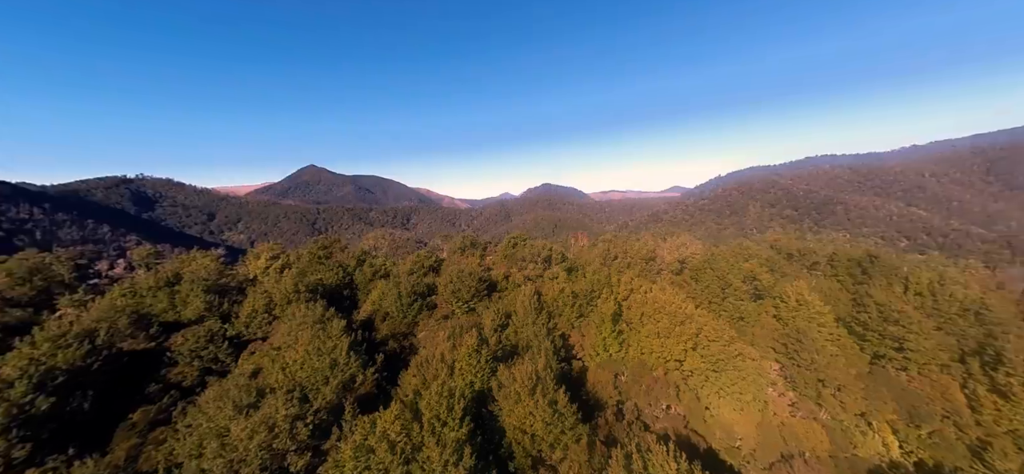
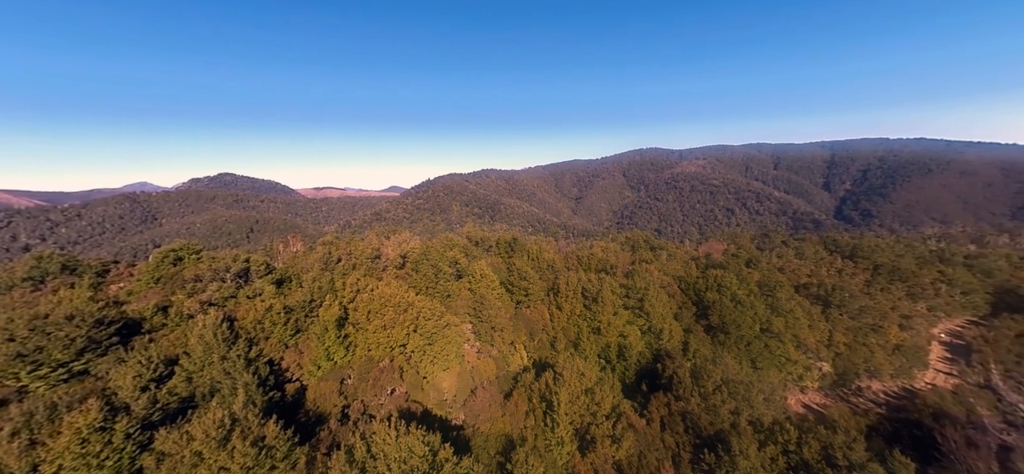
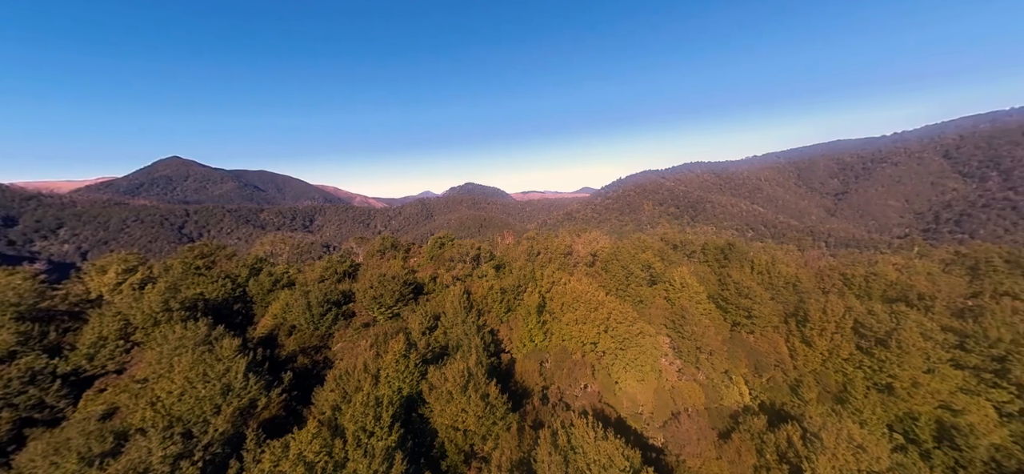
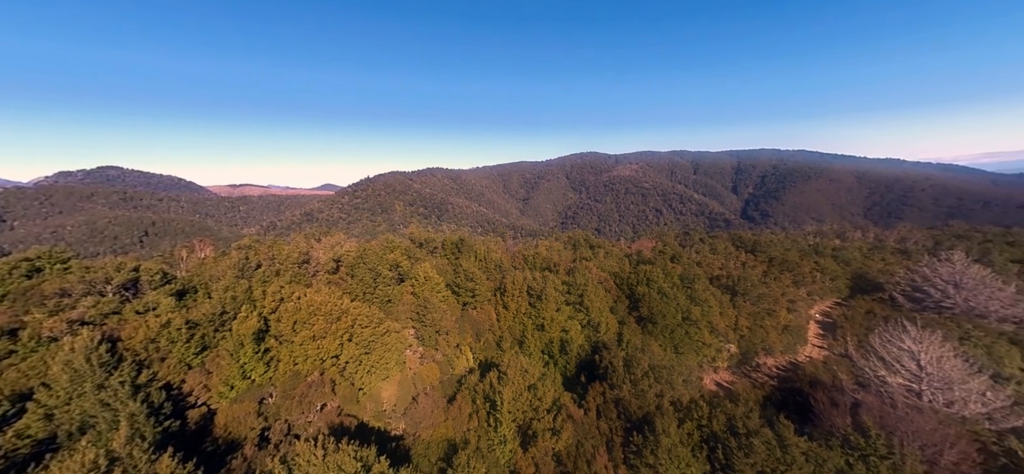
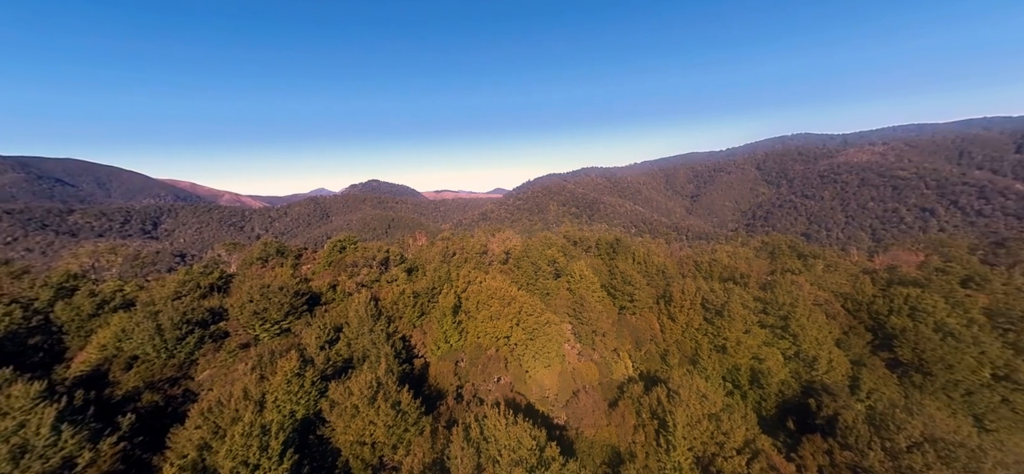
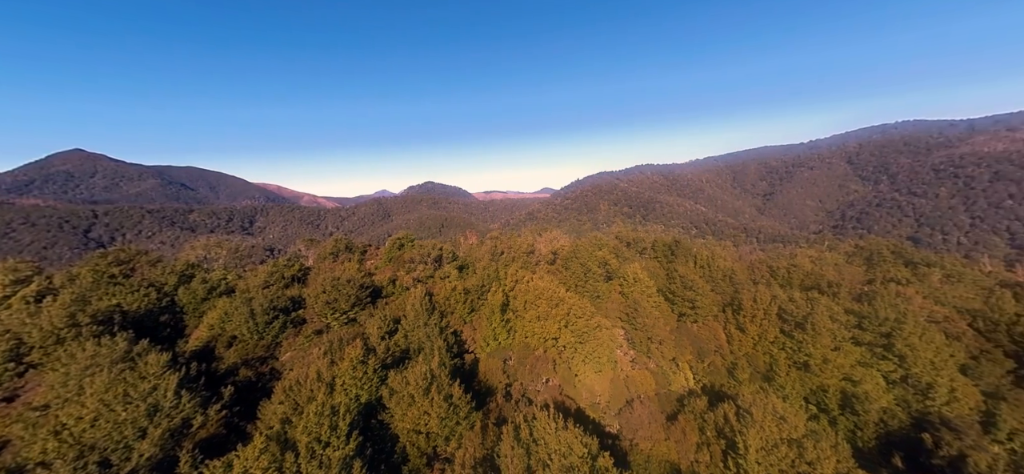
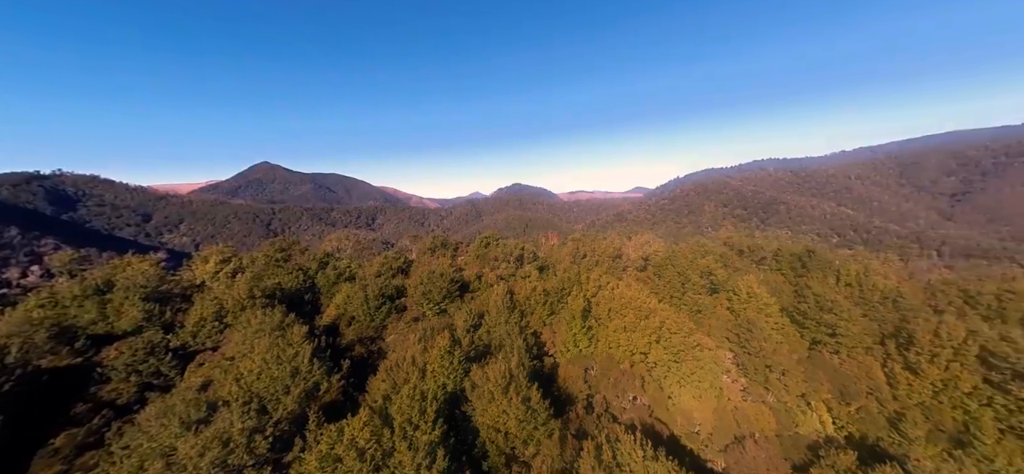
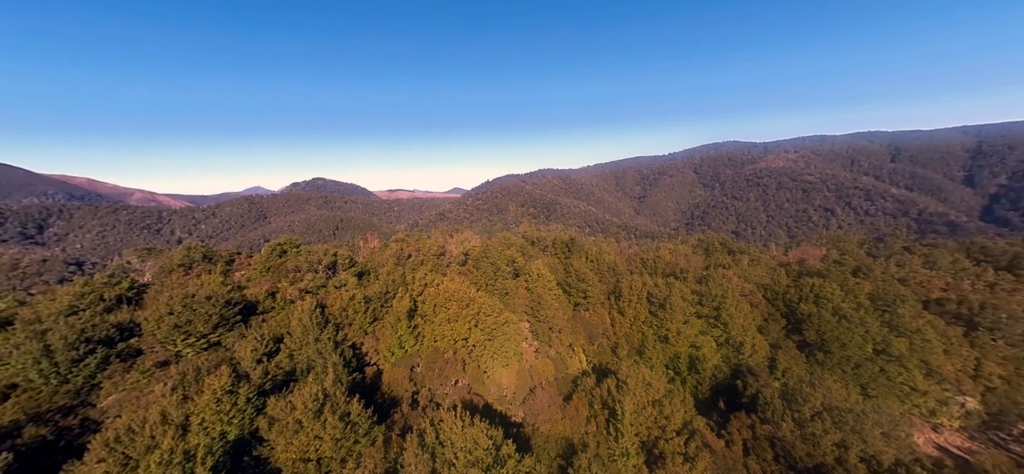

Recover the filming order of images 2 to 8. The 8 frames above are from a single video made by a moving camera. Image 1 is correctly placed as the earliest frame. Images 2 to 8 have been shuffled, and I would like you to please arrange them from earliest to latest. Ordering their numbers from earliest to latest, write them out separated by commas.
7, 3, 6, 5, 8, 2, 4
